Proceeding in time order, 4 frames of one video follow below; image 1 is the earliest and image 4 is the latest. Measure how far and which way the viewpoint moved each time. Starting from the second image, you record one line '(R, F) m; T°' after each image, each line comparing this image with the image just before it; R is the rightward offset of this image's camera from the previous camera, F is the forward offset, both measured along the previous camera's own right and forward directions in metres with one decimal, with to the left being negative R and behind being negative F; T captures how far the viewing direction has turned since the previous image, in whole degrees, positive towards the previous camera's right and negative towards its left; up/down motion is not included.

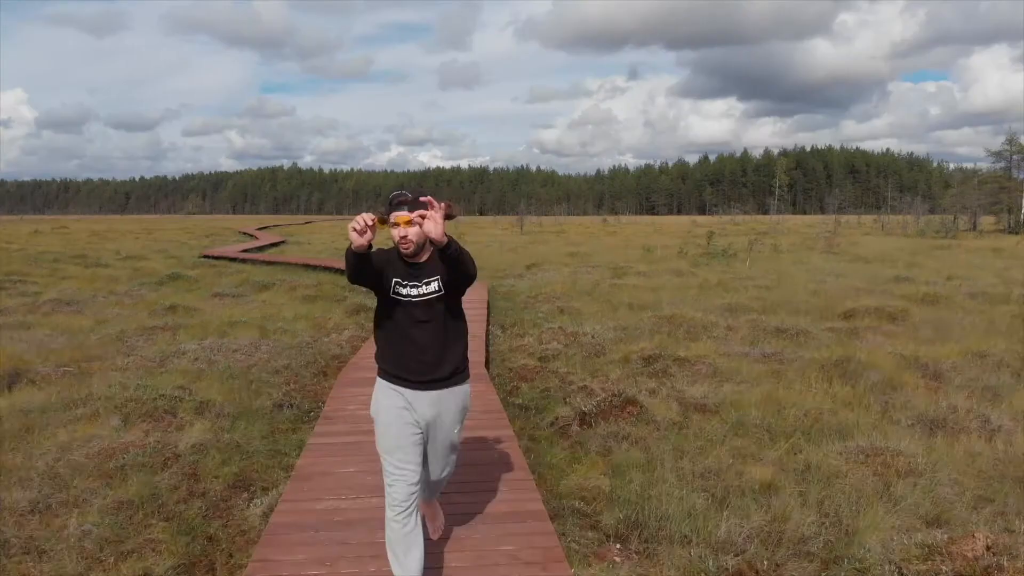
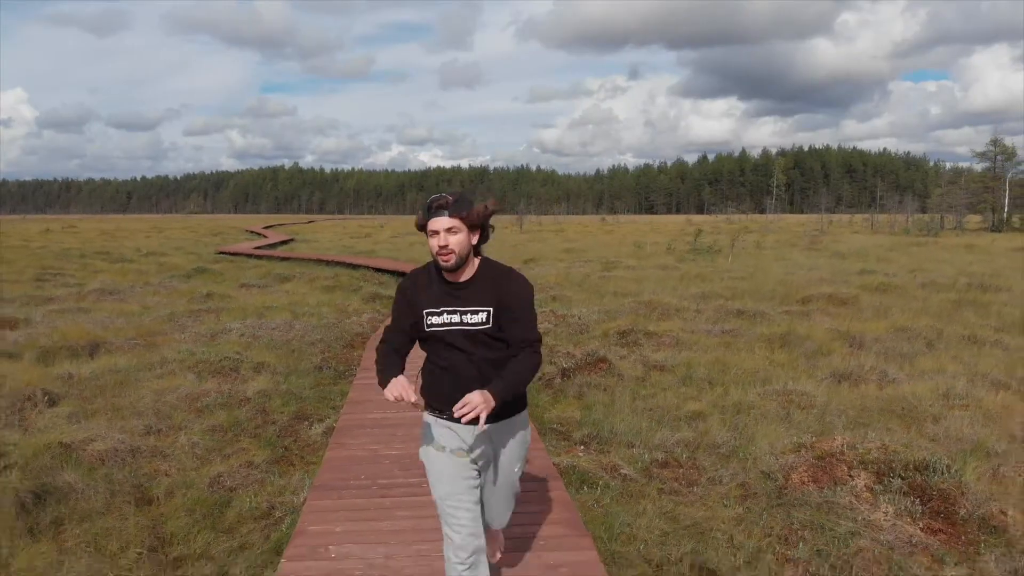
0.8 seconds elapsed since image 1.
(0.0, -1.3) m; 0°
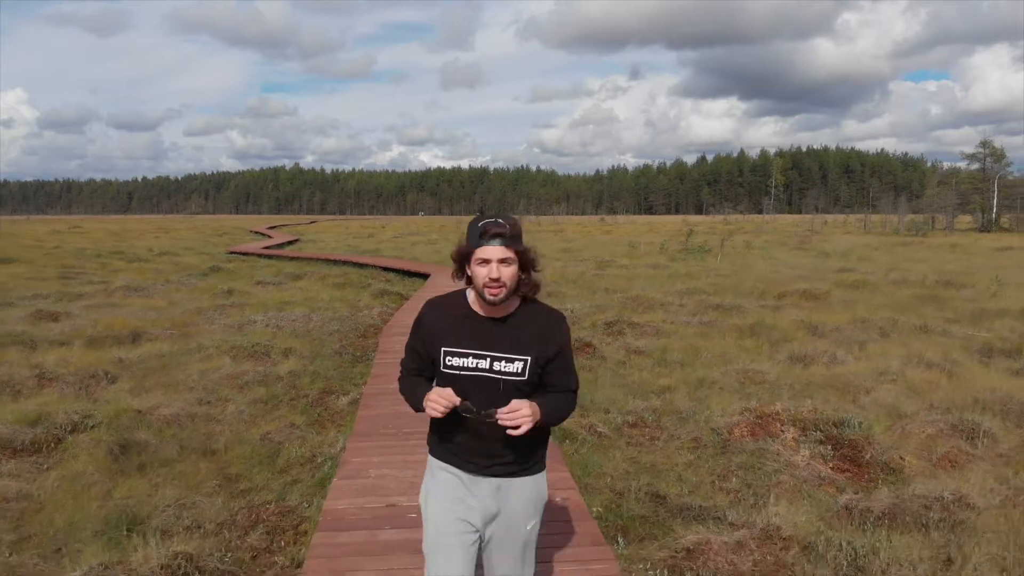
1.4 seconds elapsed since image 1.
(0.0, -0.9) m; 0°
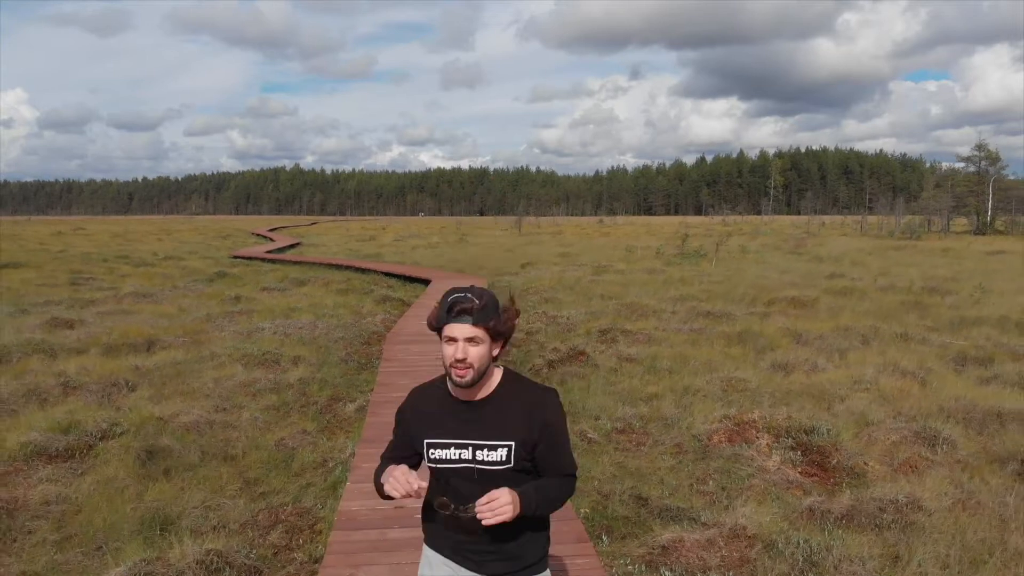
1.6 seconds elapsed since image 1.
(0.0, -0.4) m; 0°
